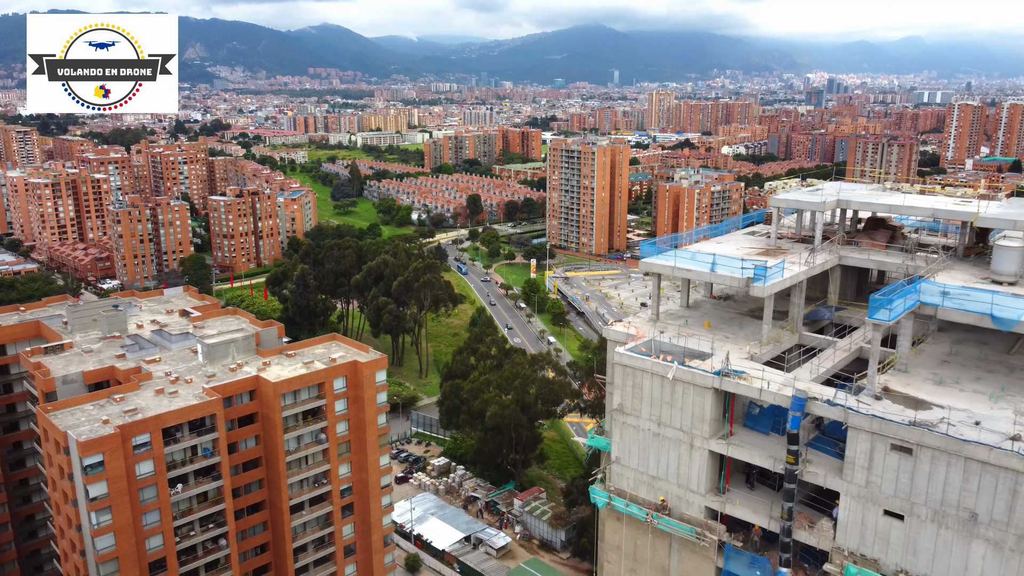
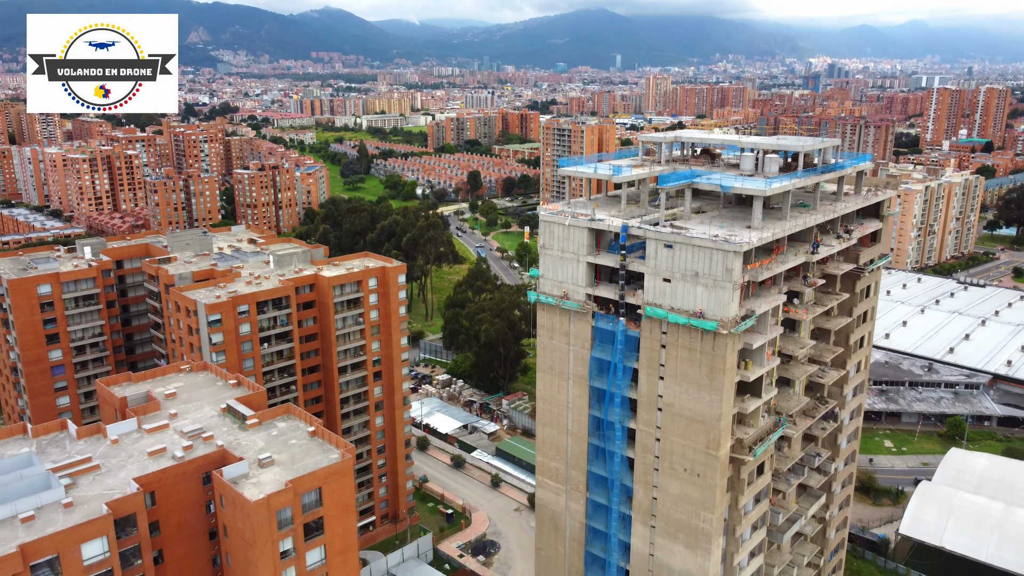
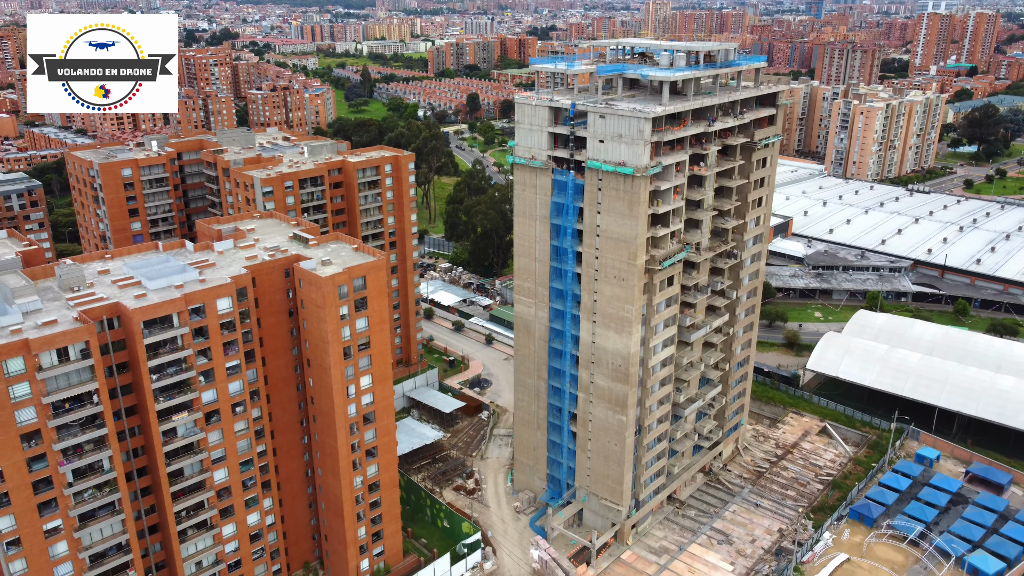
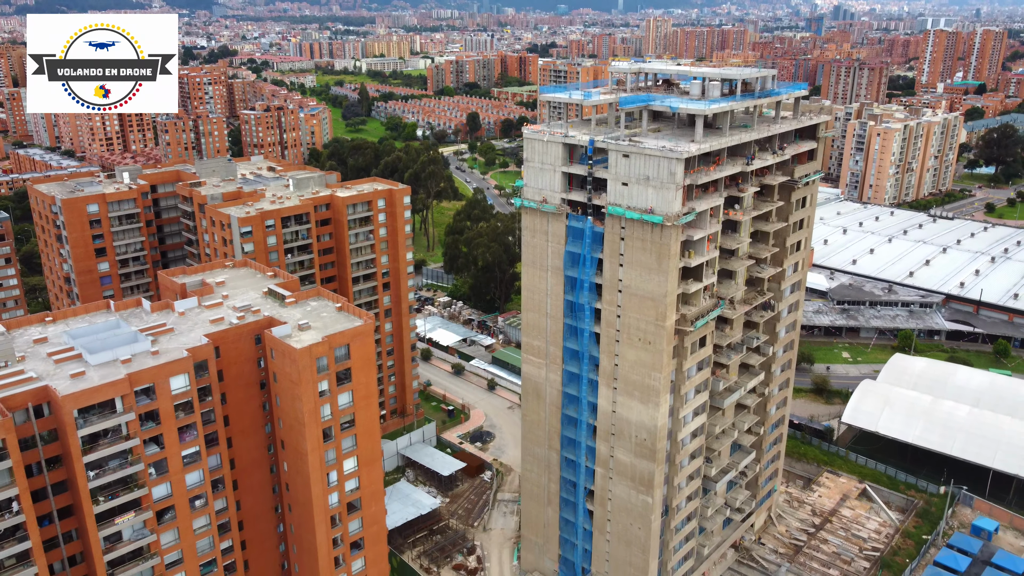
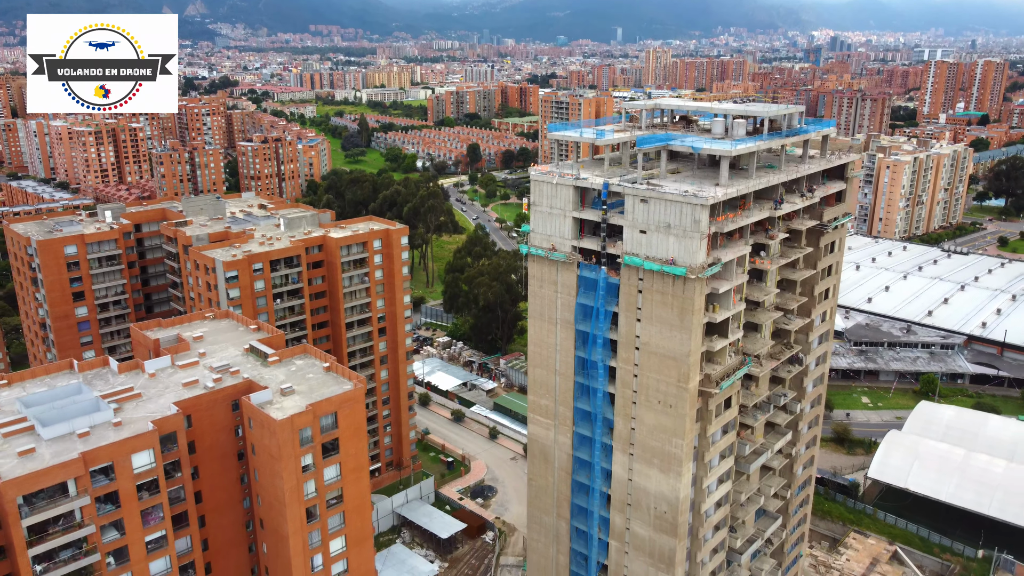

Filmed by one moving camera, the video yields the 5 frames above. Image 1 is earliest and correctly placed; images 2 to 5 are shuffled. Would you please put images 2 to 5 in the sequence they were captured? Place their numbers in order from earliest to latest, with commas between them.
2, 5, 4, 3
